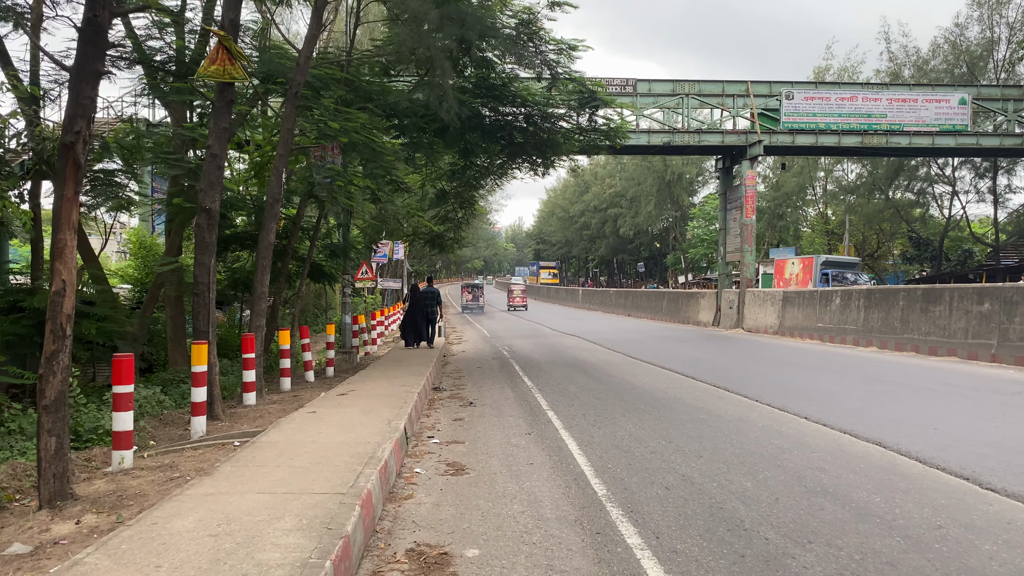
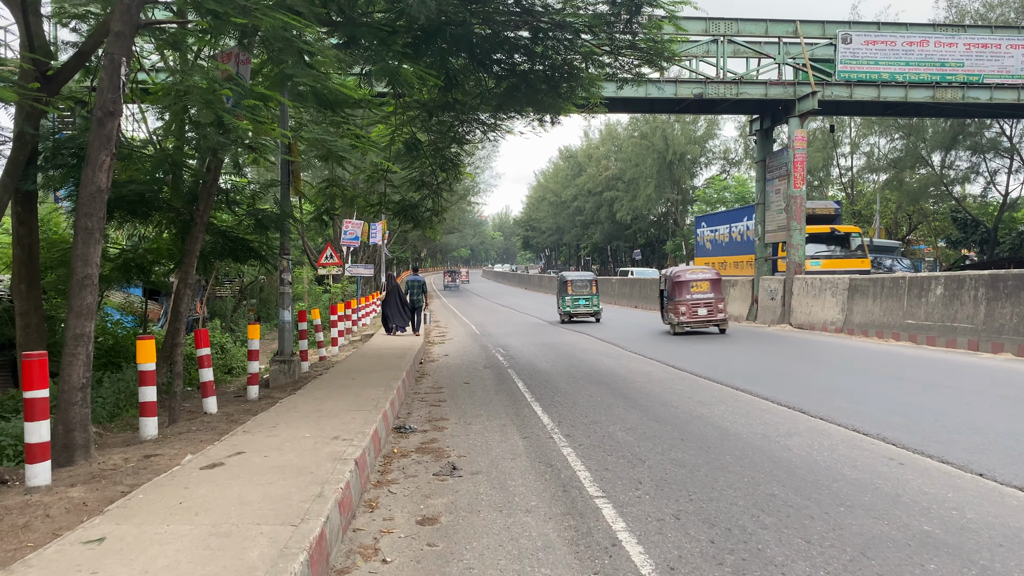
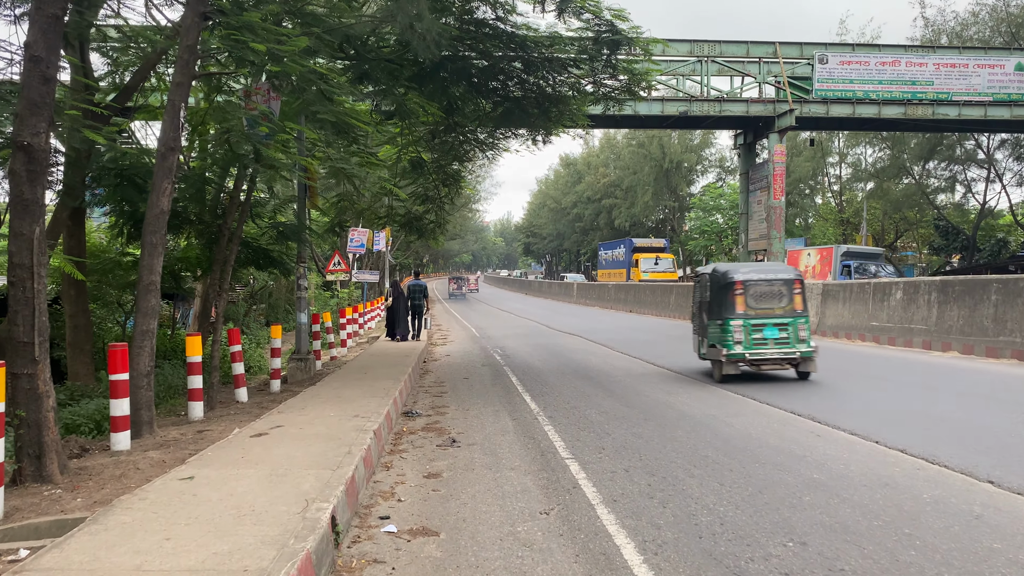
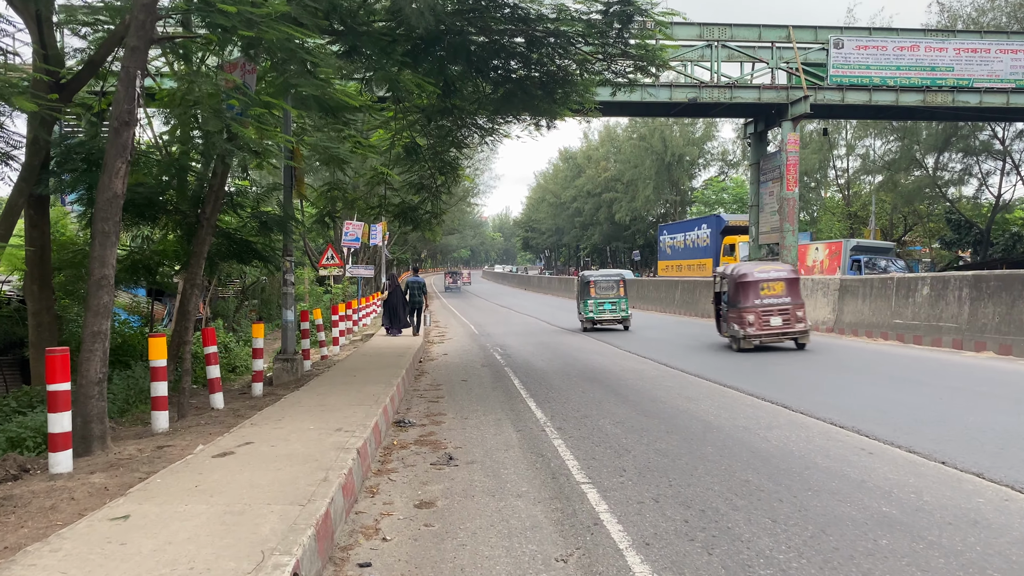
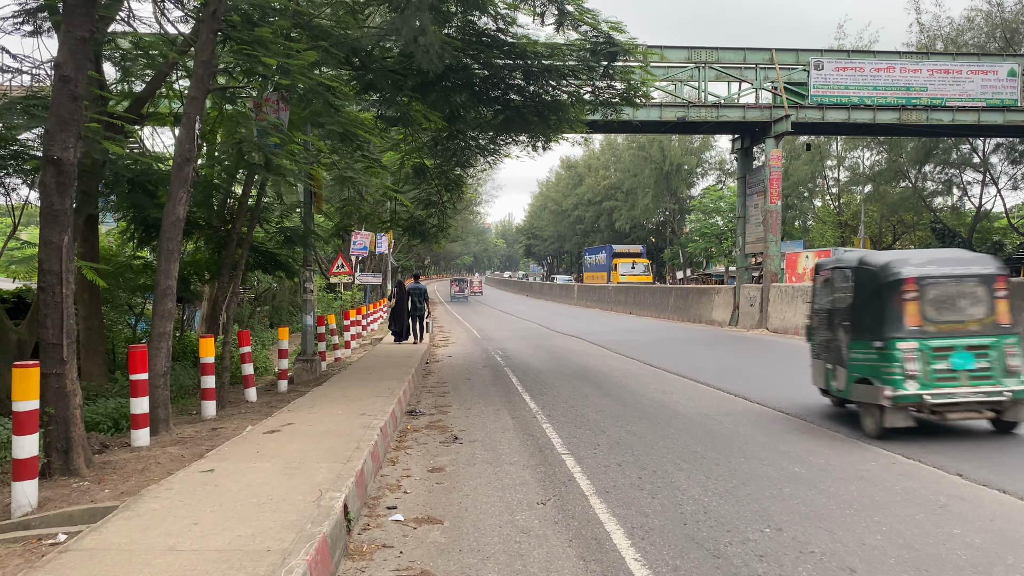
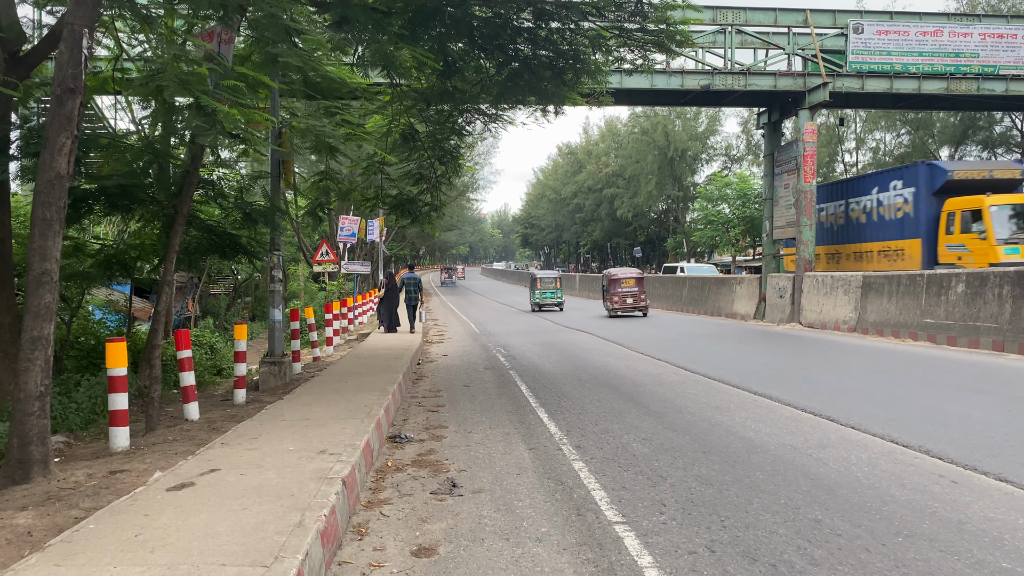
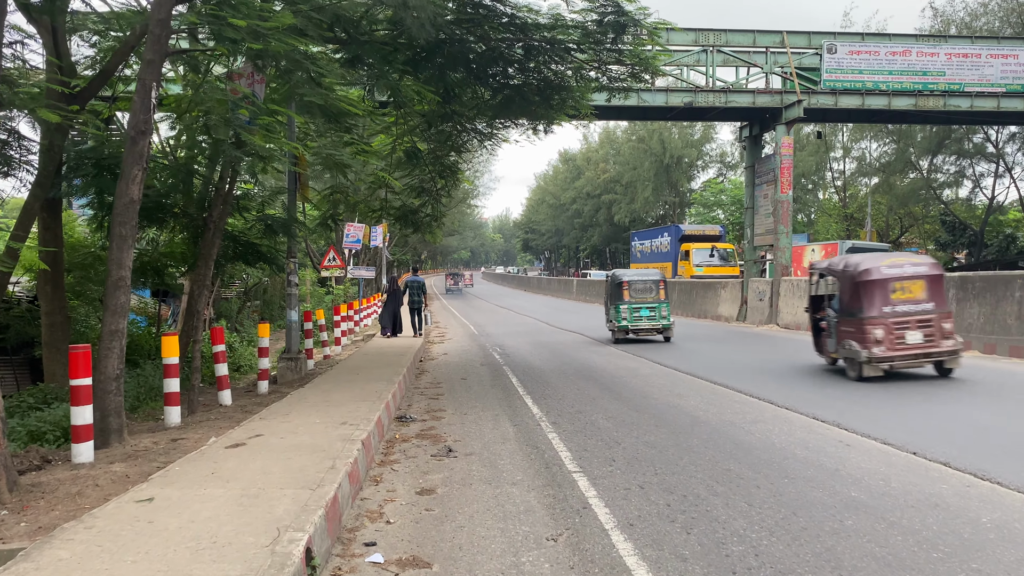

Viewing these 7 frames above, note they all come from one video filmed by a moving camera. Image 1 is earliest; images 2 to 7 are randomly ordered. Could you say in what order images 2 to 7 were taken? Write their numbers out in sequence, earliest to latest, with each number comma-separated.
5, 3, 7, 4, 2, 6
